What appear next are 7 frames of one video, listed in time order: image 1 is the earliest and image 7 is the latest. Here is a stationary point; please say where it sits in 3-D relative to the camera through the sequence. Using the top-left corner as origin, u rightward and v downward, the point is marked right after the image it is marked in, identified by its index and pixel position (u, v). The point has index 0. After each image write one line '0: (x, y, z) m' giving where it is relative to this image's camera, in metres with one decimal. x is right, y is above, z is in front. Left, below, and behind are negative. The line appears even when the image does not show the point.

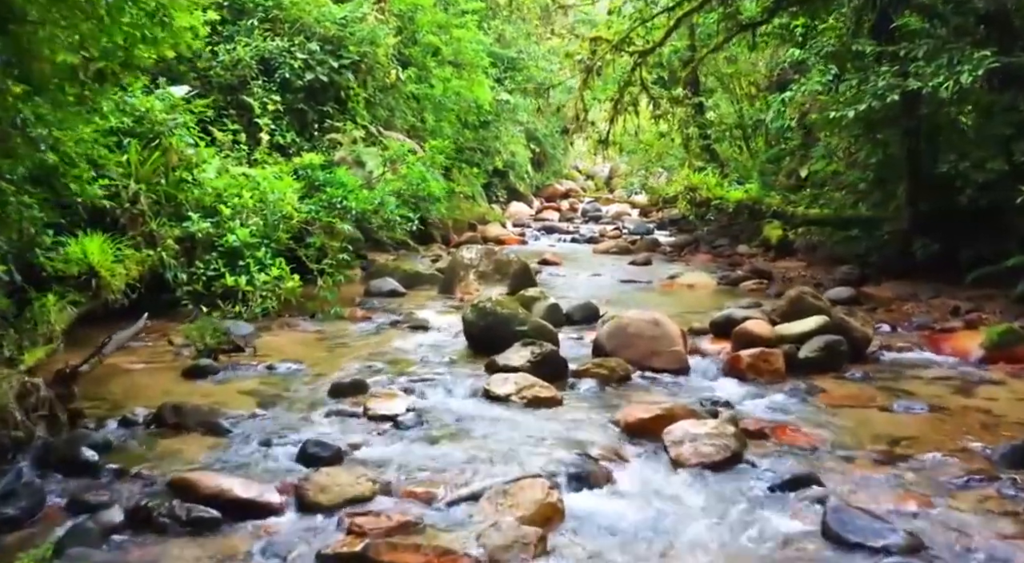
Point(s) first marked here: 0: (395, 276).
0: (-1.1, +0.1, +10.9) m
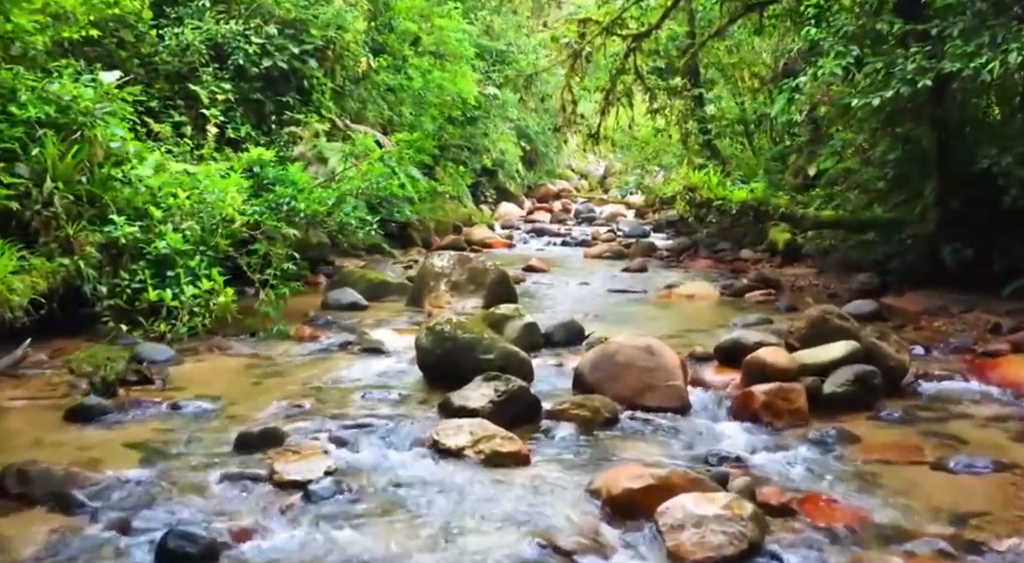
0: (-1.3, 0.0, +9.7) m
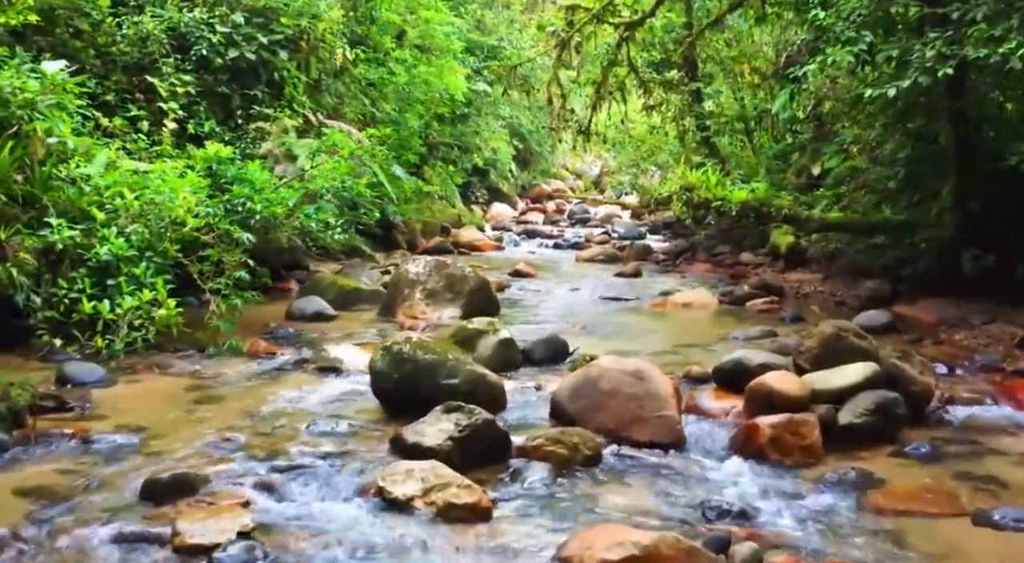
0: (-1.5, -0.1, +8.9) m
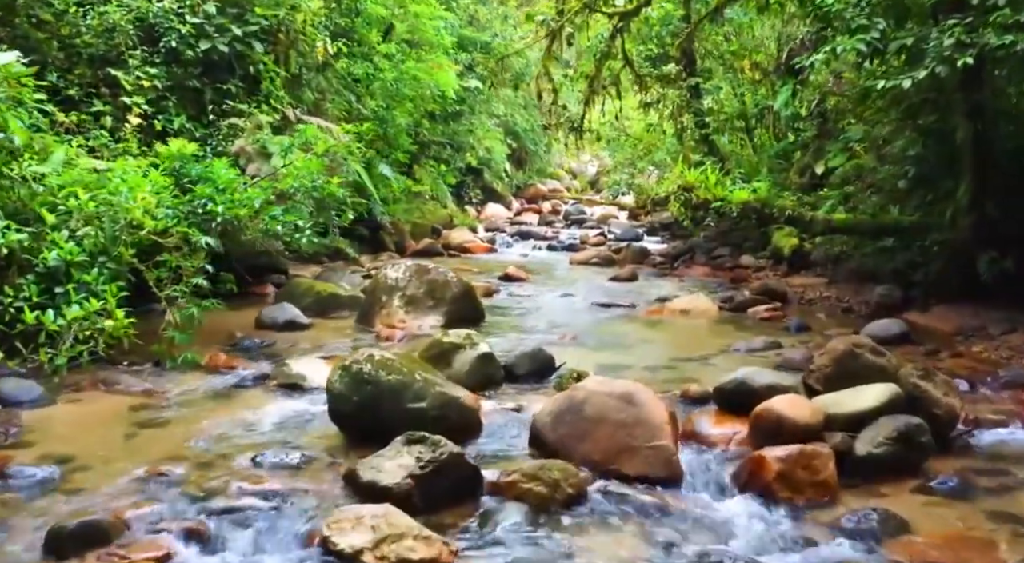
0: (-1.6, -0.1, +8.4) m
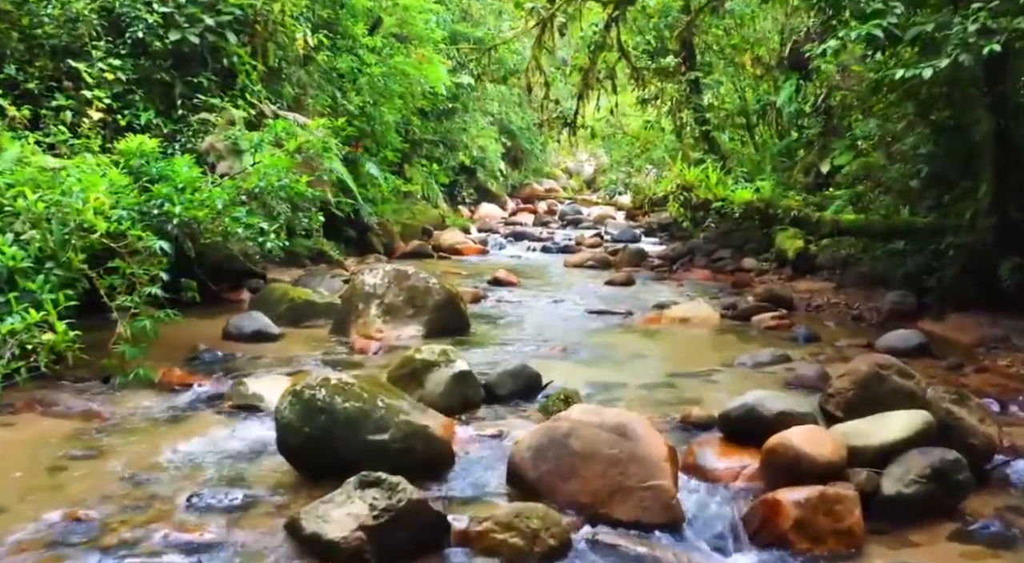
0: (-1.7, -0.2, +7.8) m
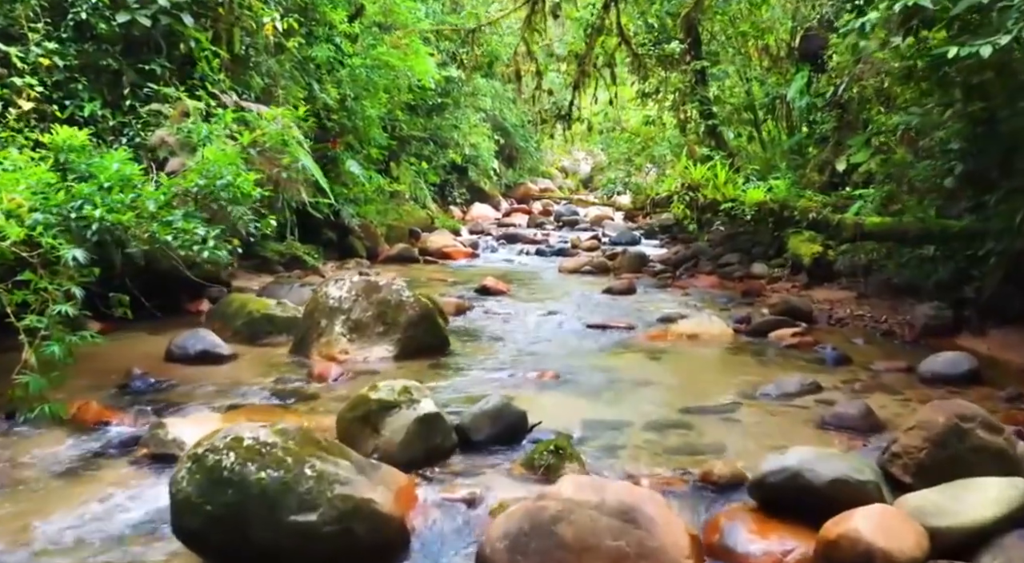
0: (-1.7, -0.3, +6.9) m
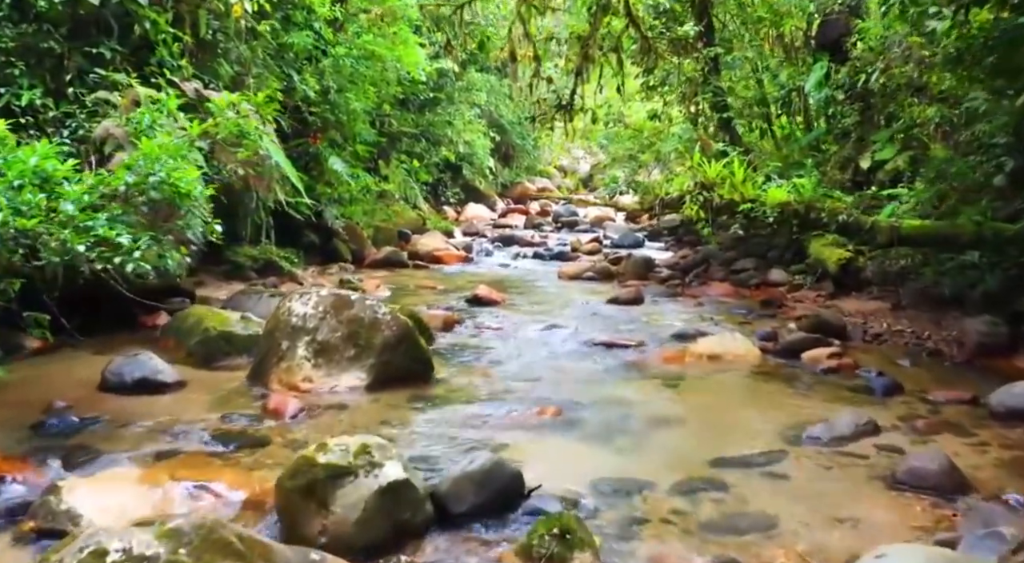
0: (-1.8, -0.3, +6.0) m
